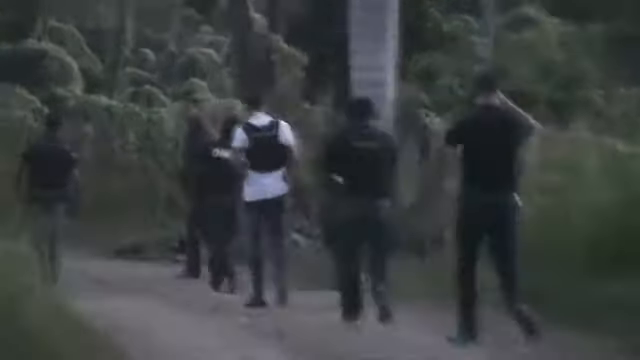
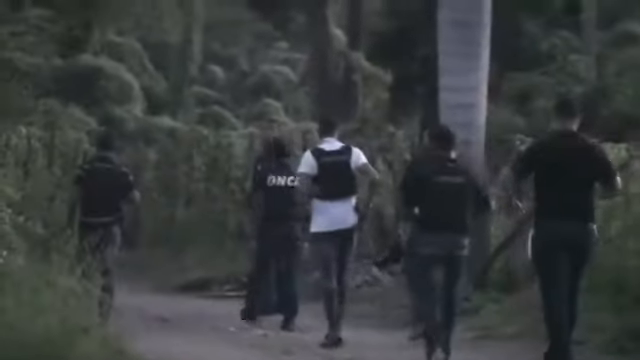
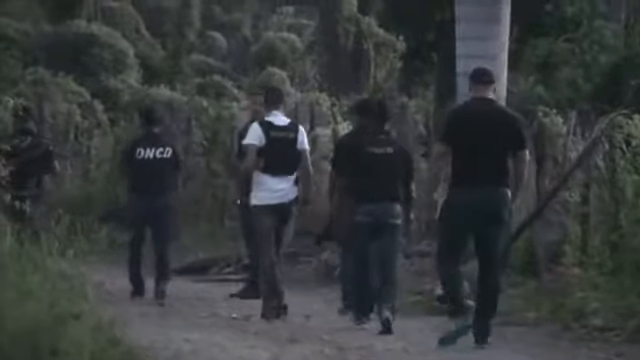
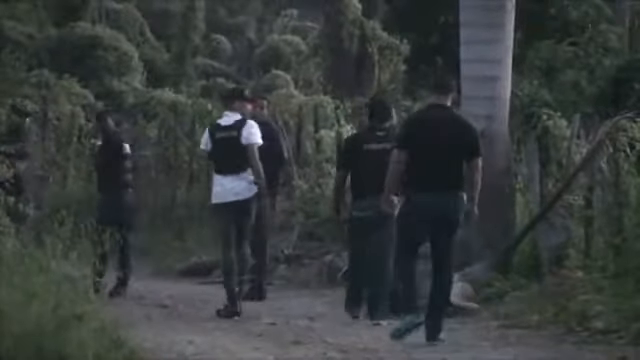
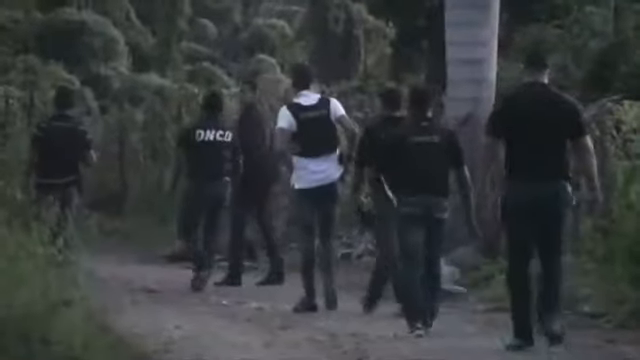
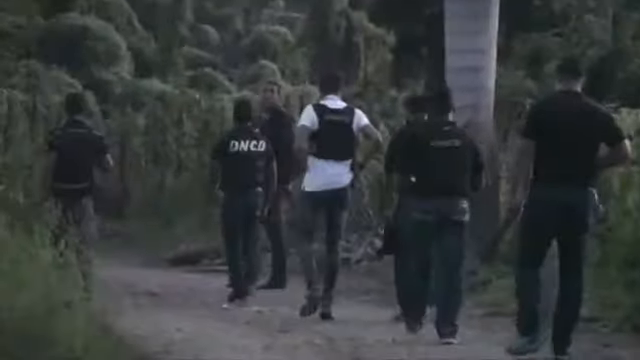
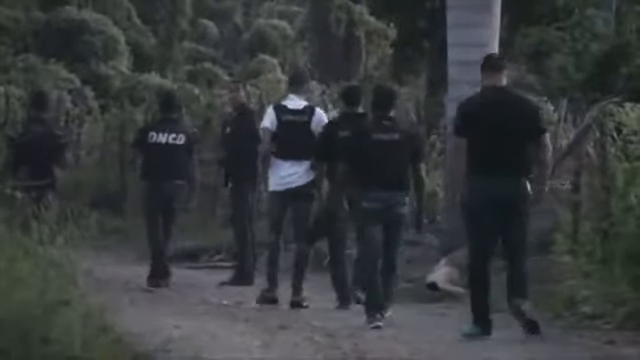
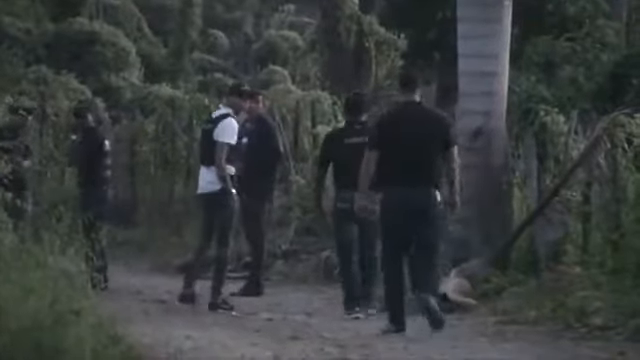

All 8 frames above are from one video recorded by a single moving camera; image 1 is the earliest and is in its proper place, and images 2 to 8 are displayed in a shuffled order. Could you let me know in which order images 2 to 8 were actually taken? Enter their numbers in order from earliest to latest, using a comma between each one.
2, 6, 5, 7, 3, 4, 8
